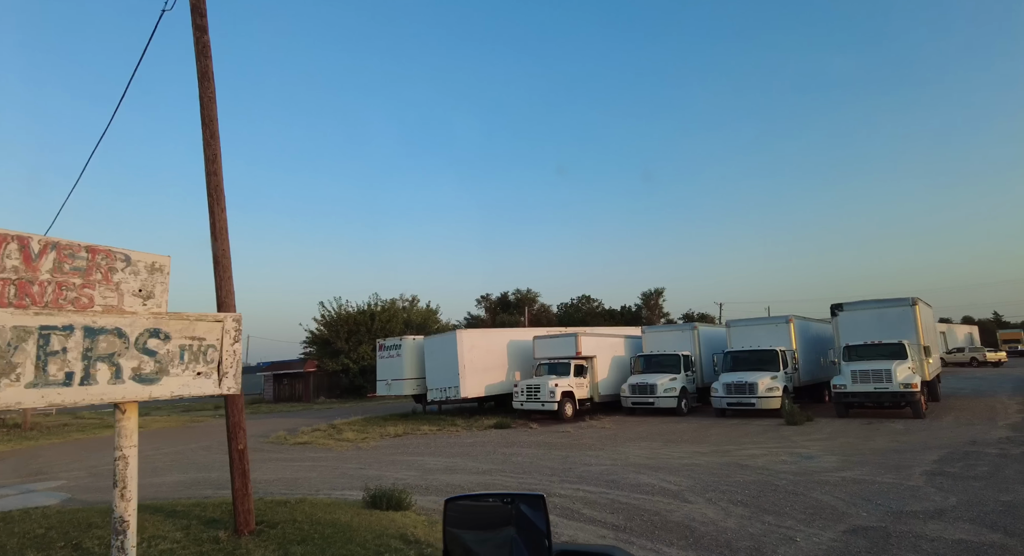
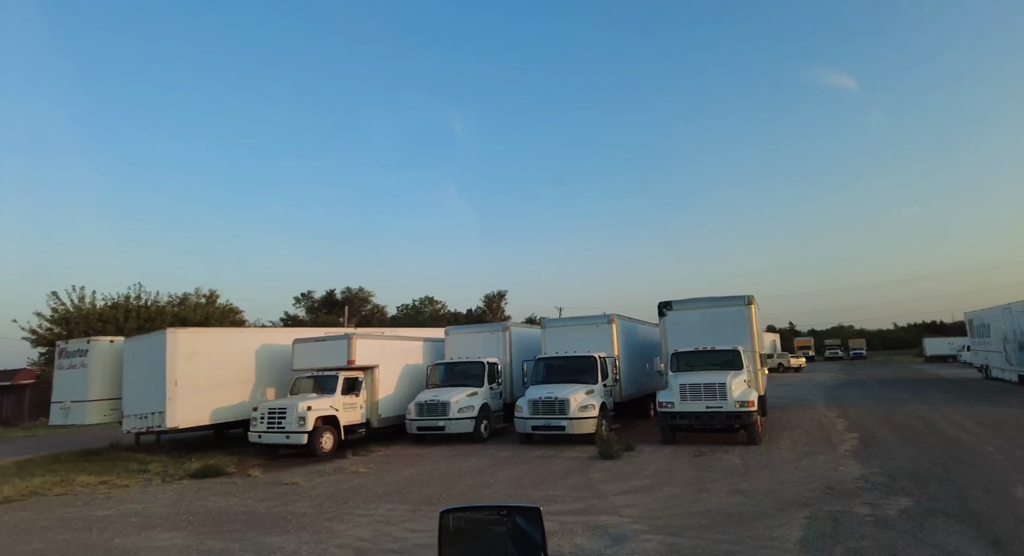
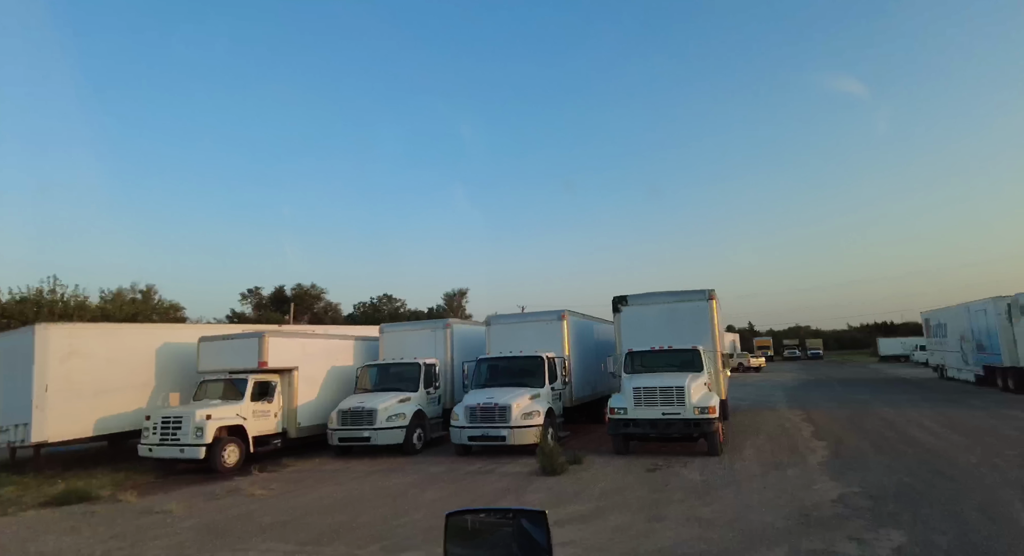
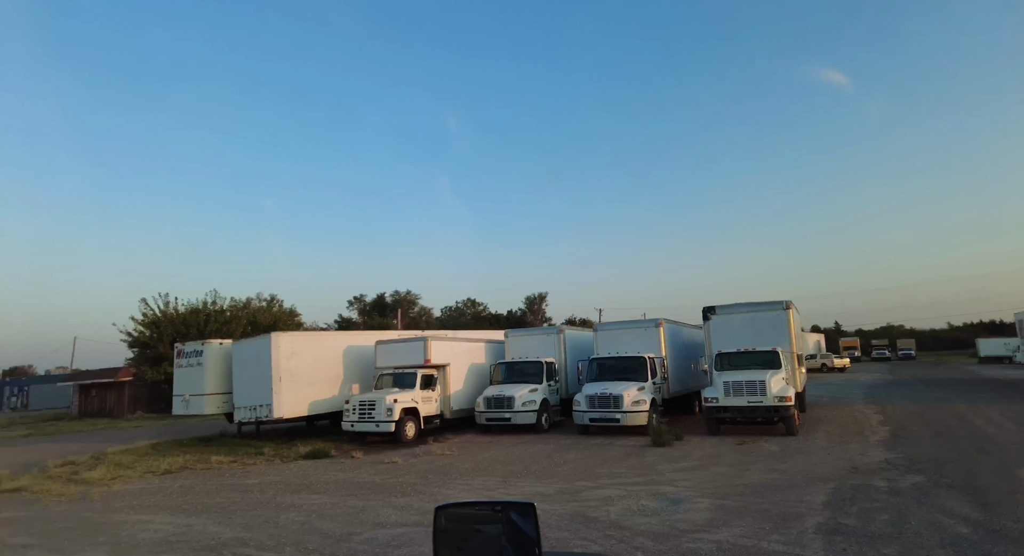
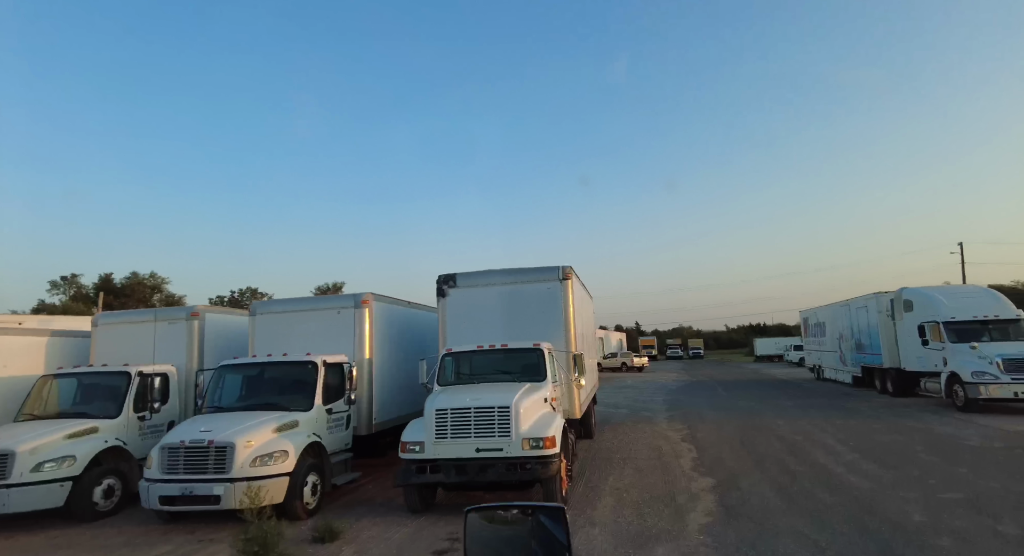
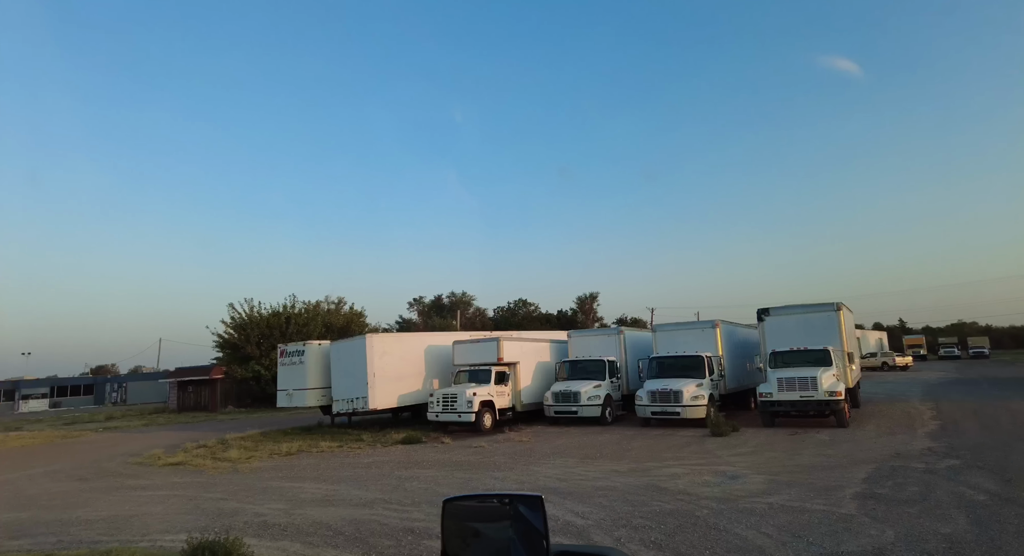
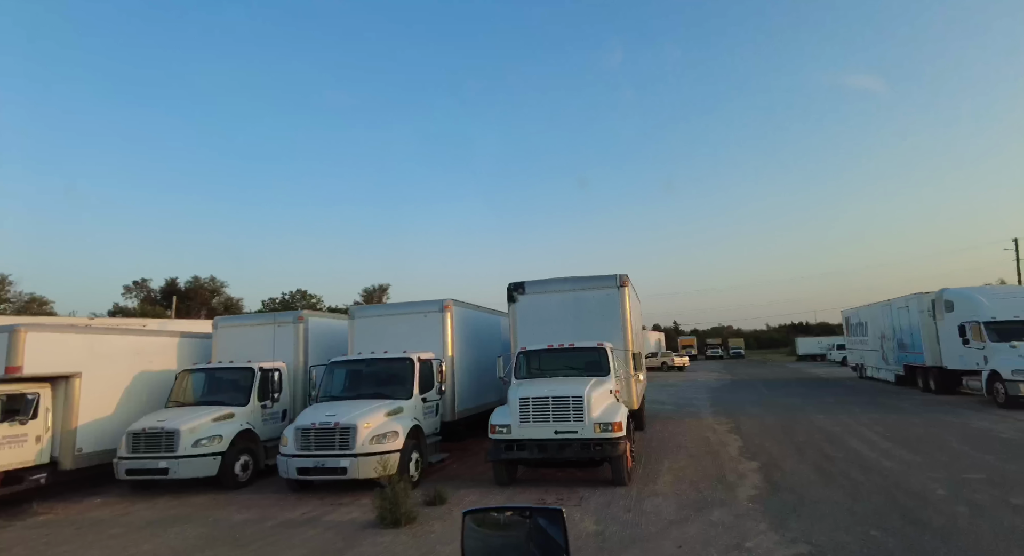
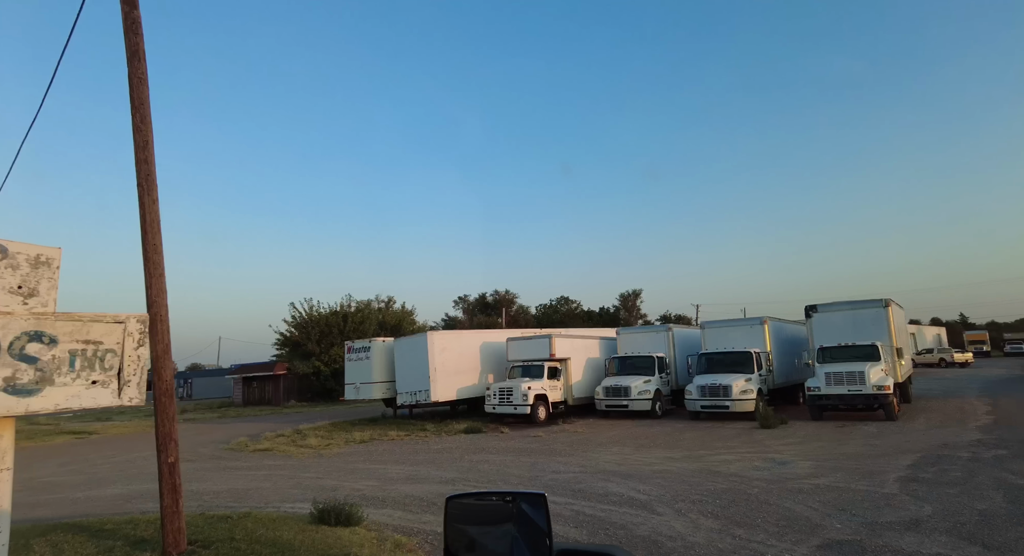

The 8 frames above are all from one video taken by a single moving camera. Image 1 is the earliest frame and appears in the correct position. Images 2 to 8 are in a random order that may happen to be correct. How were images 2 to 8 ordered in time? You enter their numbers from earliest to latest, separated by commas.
8, 6, 4, 2, 3, 7, 5
